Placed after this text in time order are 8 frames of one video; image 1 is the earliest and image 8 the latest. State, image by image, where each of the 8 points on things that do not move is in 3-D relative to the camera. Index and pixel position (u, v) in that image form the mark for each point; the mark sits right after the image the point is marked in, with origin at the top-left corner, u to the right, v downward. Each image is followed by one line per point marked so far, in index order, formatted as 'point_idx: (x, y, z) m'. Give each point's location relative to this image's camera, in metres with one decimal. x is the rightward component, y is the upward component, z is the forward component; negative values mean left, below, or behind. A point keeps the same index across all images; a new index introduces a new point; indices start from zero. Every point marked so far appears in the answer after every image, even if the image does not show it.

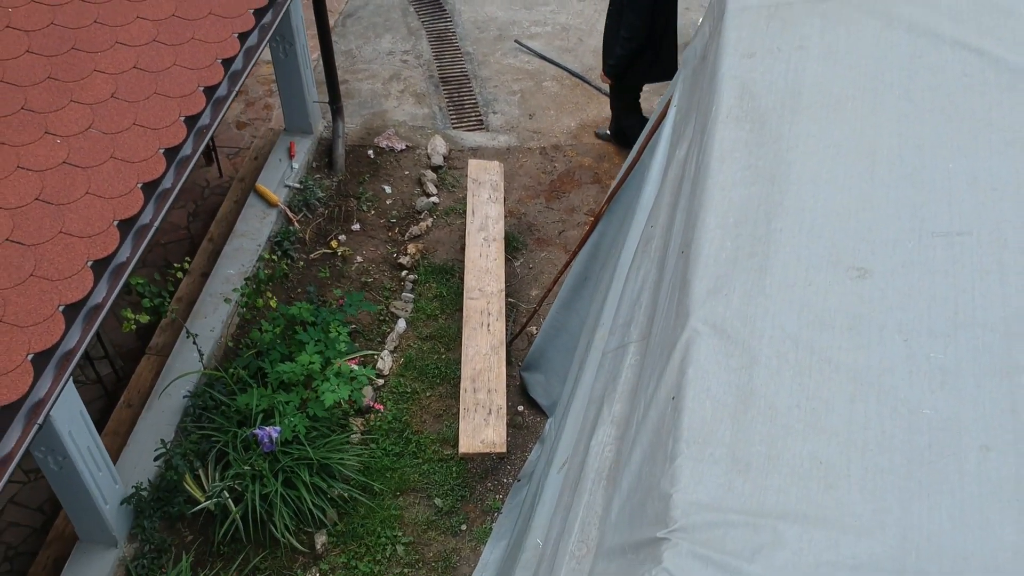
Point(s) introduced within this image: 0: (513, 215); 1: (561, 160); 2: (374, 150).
0: (0.0, +0.2, +4.5) m
1: (+0.2, +0.4, +4.8) m
2: (-0.5, +0.5, +4.9) m
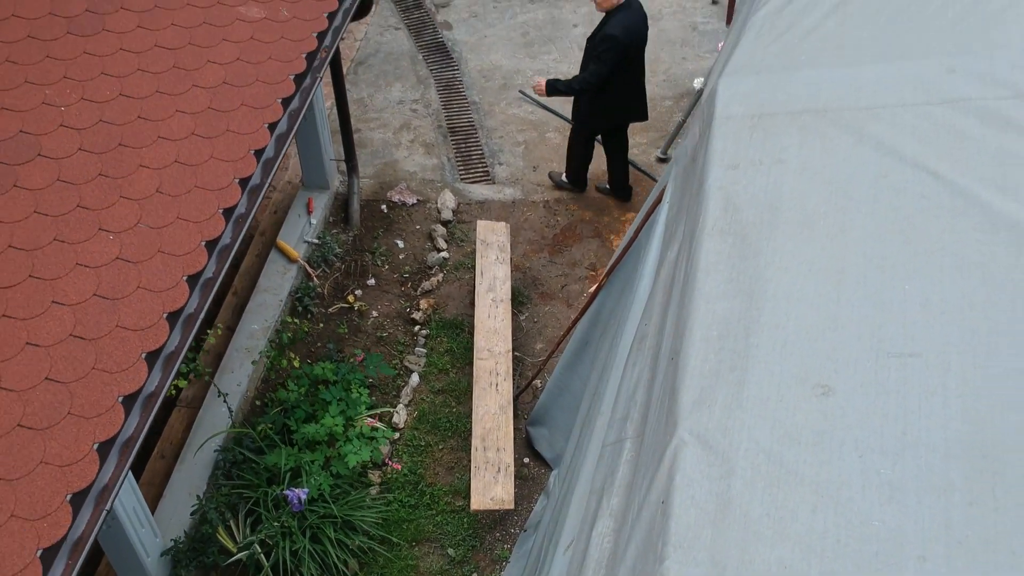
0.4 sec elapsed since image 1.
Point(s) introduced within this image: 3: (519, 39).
0: (0.0, +0.1, +4.8) m
1: (+0.2, +0.3, +5.1) m
2: (-0.5, +0.3, +5.1) m
3: (0.0, +1.2, +6.6) m
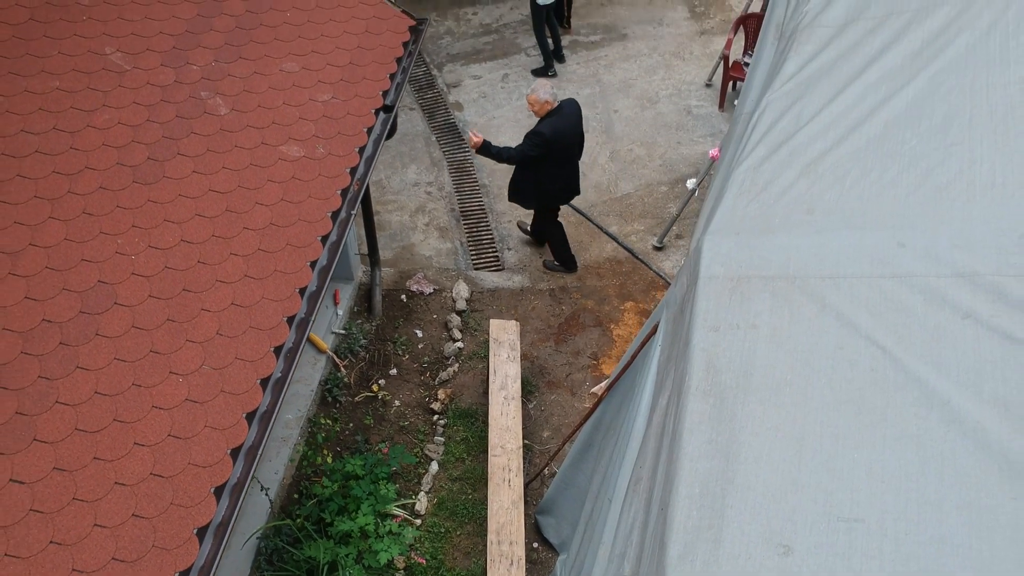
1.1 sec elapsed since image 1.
0: (+0.1, -0.3, +5.3) m
1: (+0.2, -0.1, +5.6) m
2: (-0.4, 0.0, +5.6) m
3: (+0.1, +0.9, +7.1) m
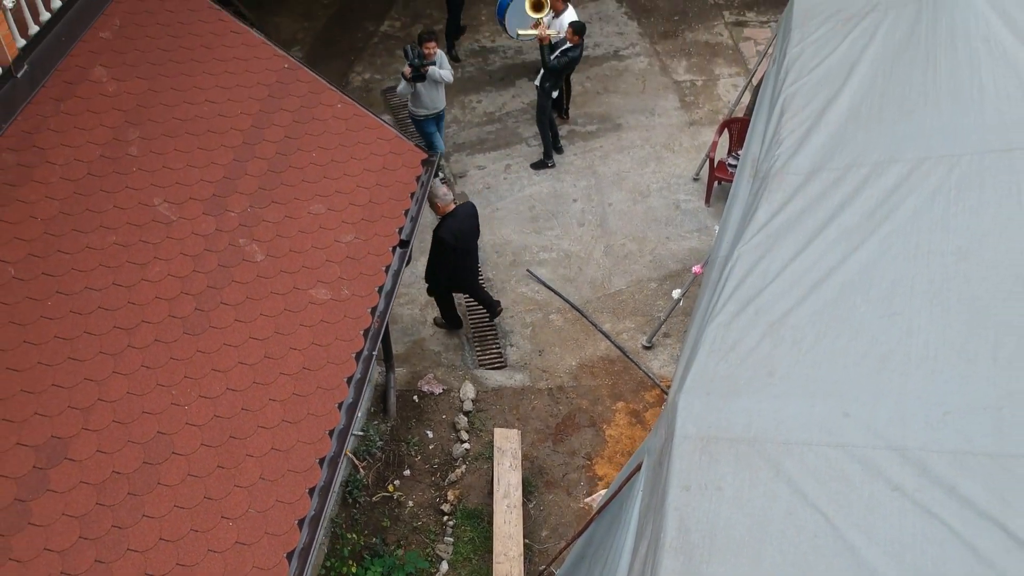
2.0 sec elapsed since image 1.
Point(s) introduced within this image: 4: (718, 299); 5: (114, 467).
0: (+0.1, -0.7, +5.8) m
1: (+0.2, -0.5, +6.2) m
2: (-0.4, -0.5, +6.2) m
3: (+0.1, +0.4, +7.7) m
4: (+0.7, 0.0, +4.6) m
5: (-1.1, -0.6, +4.1) m
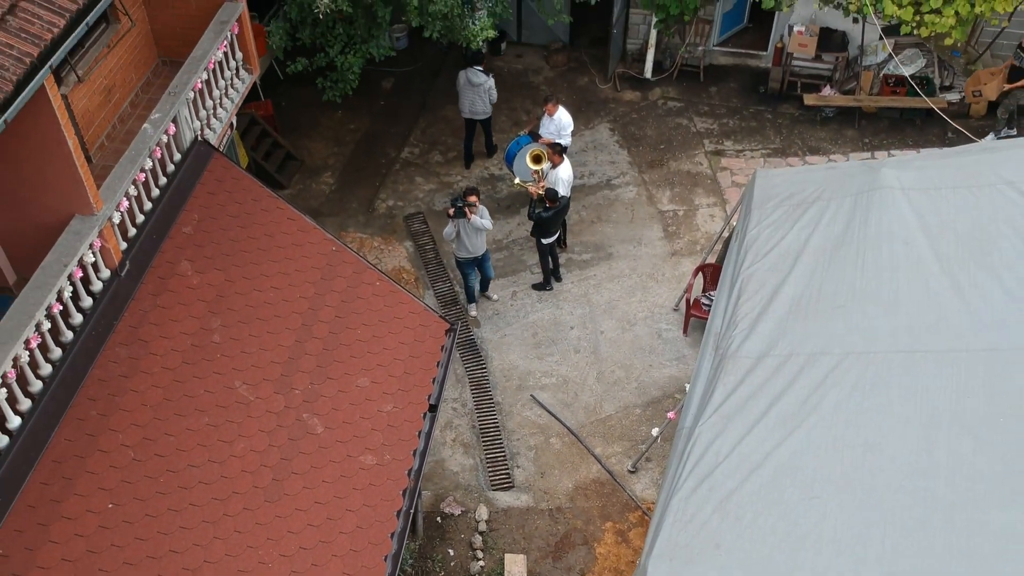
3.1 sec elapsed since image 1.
0: (+0.1, -1.4, +7.1) m
1: (+0.3, -1.2, +7.4) m
2: (-0.4, -1.2, +7.5) m
3: (+0.1, -0.3, +8.9) m
4: (+0.7, -0.8, +5.8) m
5: (-1.1, -1.3, +5.4) m
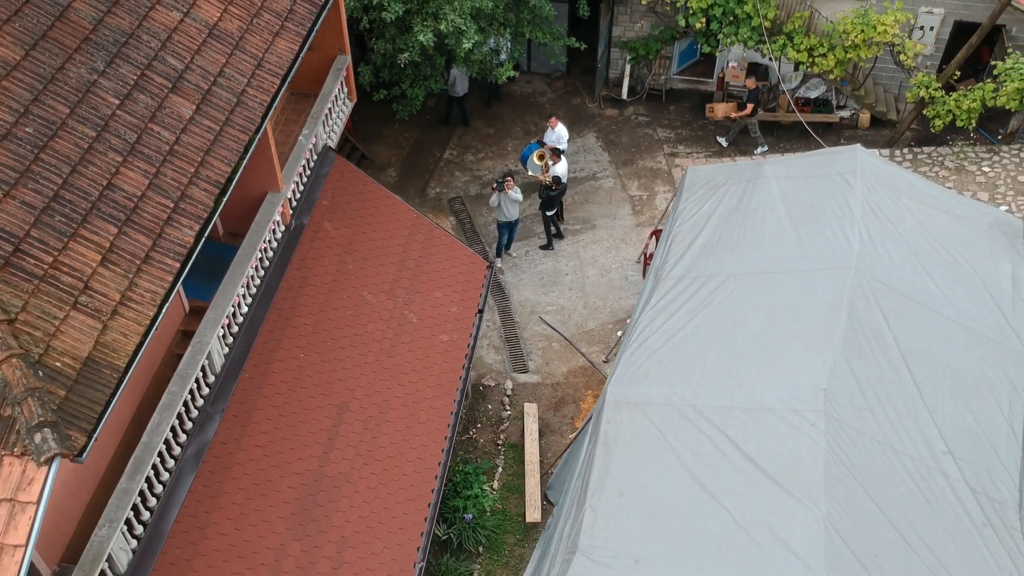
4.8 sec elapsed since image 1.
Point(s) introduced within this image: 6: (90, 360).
0: (+0.2, -1.1, +11.3) m
1: (+0.4, -0.9, +11.6) m
2: (-0.2, -0.8, +11.6) m
3: (+0.3, +0.1, +13.1) m
4: (+0.8, -0.4, +10.0) m
5: (-1.0, -0.9, +9.6) m
6: (-2.1, -0.4, +6.9) m
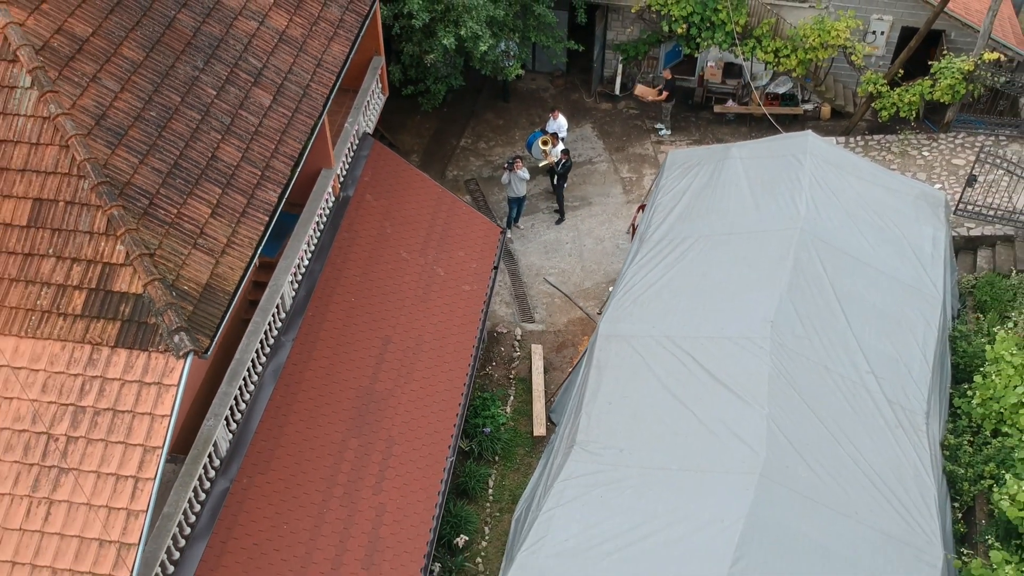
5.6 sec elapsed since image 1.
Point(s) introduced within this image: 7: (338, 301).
0: (+0.3, -0.7, +13.5) m
1: (+0.5, -0.5, +13.9) m
2: (-0.2, -0.4, +13.9) m
3: (+0.3, +0.4, +15.4) m
4: (+0.9, 0.0, +12.3) m
5: (-0.9, -0.5, +11.8) m
6: (-2.0, 0.0, +9.1) m
7: (-1.5, -0.1, +11.8) m
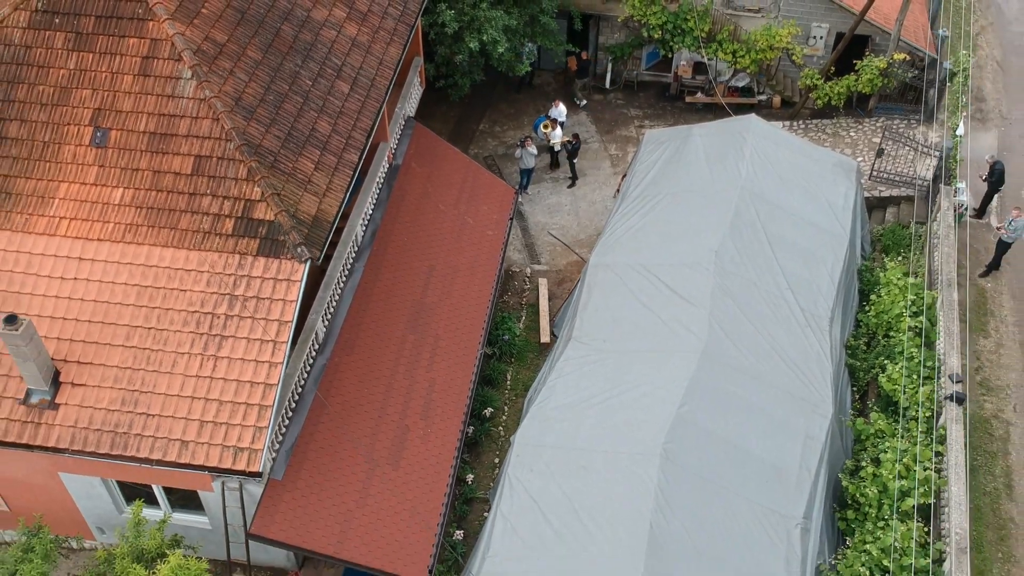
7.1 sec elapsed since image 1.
0: (+0.5, 0.0, +17.5) m
1: (+0.6, +0.2, +17.9) m
2: (0.0, +0.2, +17.9) m
3: (+0.5, +1.1, +19.4) m
4: (+1.1, +0.6, +16.3) m
5: (-0.7, +0.1, +15.8) m
6: (-1.8, +0.7, +13.1) m
7: (-1.3, +0.6, +15.8) m
